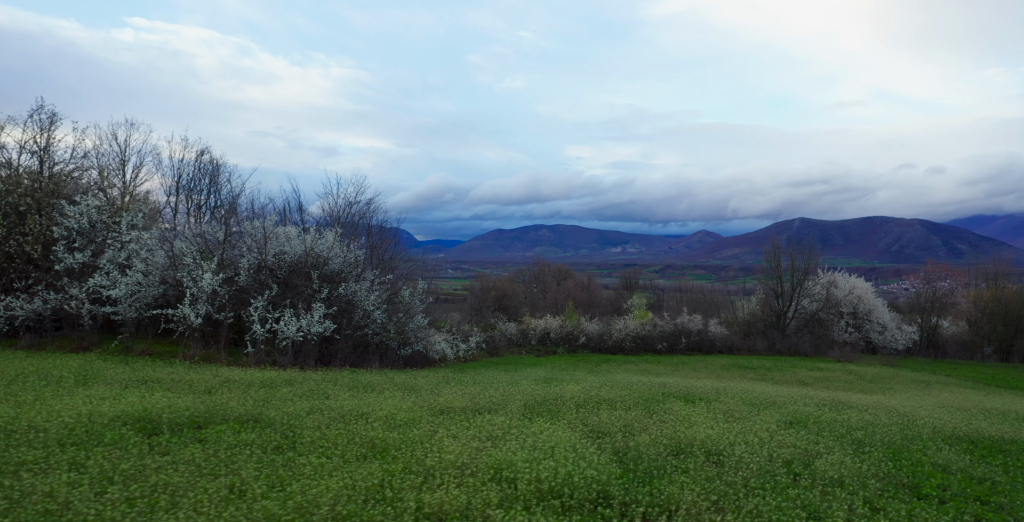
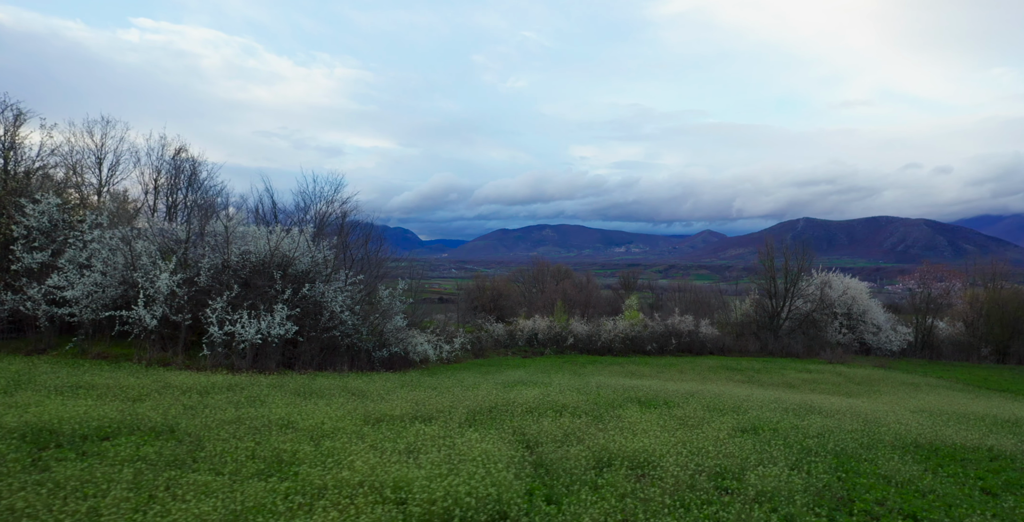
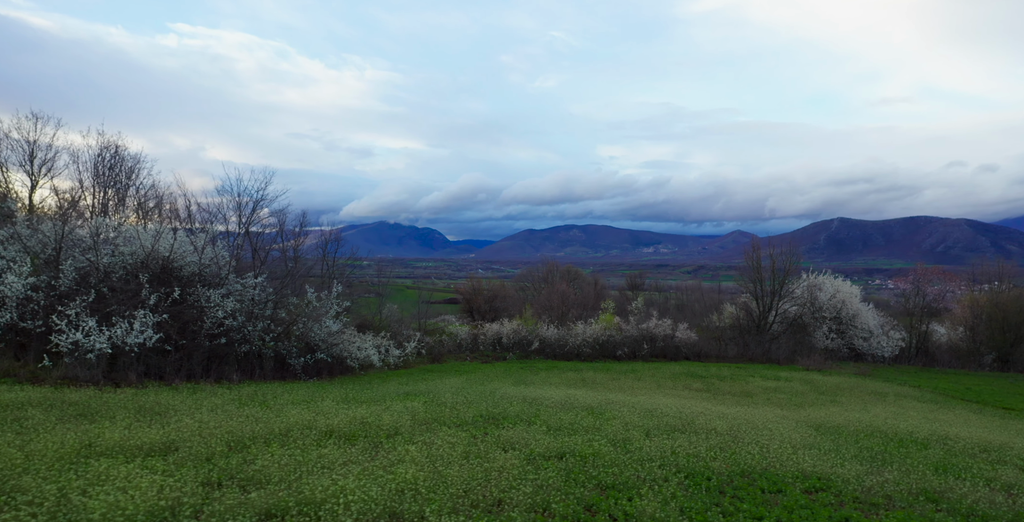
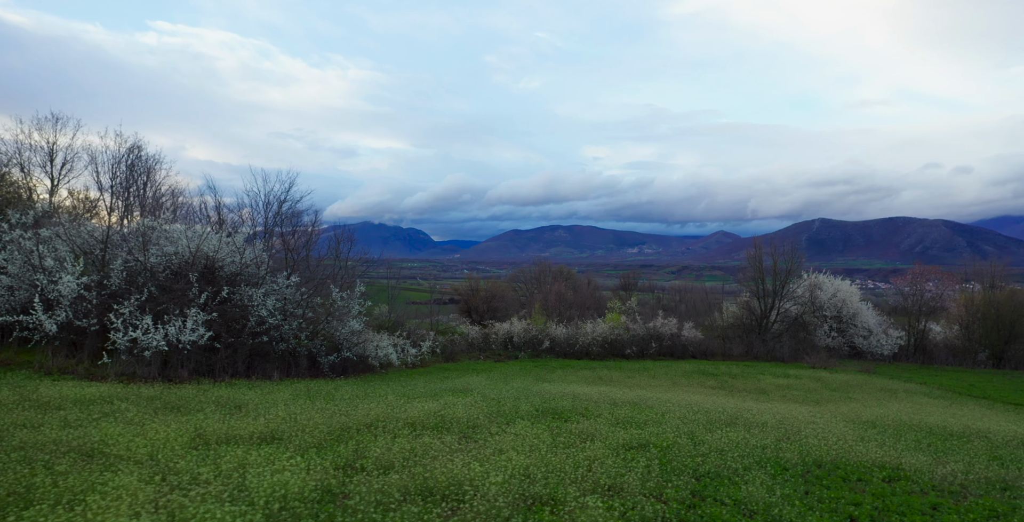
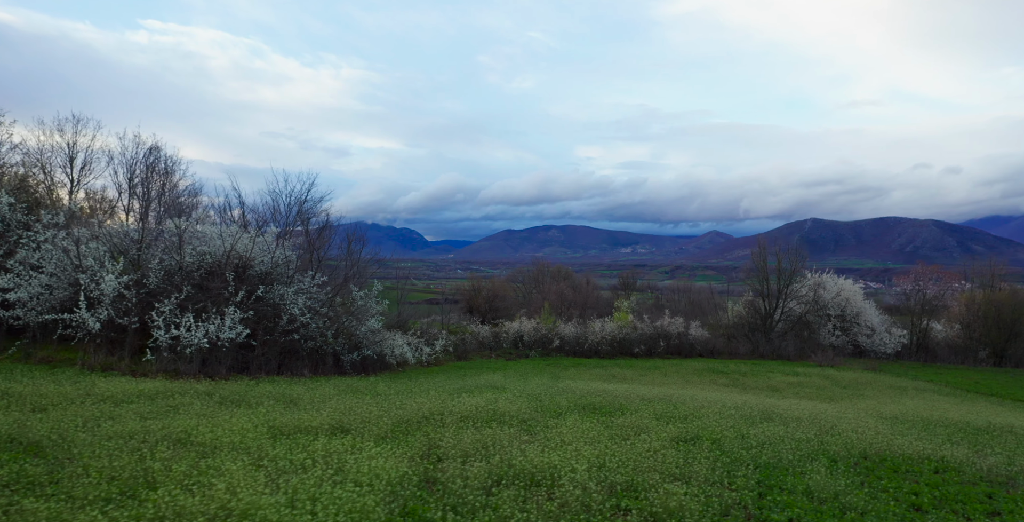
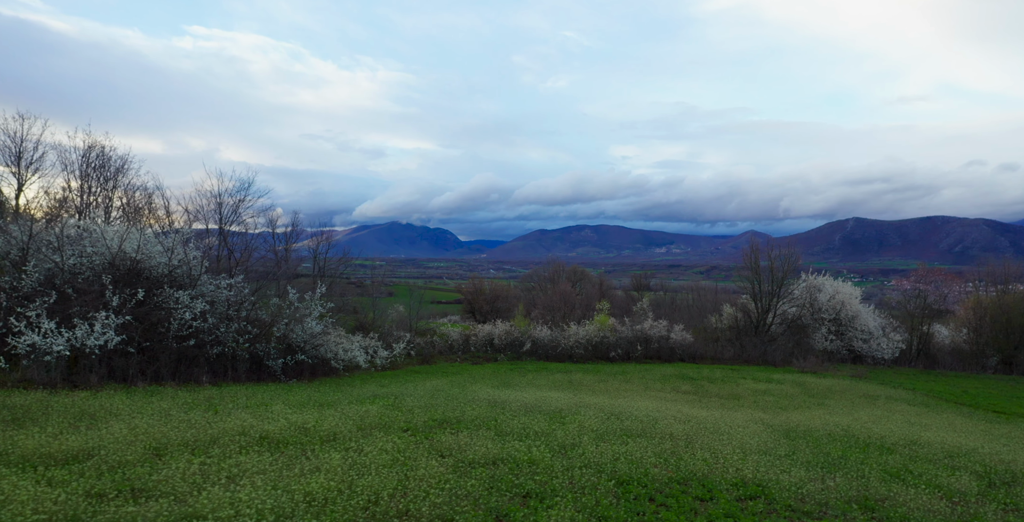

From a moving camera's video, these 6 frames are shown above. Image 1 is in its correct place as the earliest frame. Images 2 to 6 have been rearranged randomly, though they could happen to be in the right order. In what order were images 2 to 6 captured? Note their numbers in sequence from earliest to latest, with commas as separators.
2, 5, 4, 3, 6
